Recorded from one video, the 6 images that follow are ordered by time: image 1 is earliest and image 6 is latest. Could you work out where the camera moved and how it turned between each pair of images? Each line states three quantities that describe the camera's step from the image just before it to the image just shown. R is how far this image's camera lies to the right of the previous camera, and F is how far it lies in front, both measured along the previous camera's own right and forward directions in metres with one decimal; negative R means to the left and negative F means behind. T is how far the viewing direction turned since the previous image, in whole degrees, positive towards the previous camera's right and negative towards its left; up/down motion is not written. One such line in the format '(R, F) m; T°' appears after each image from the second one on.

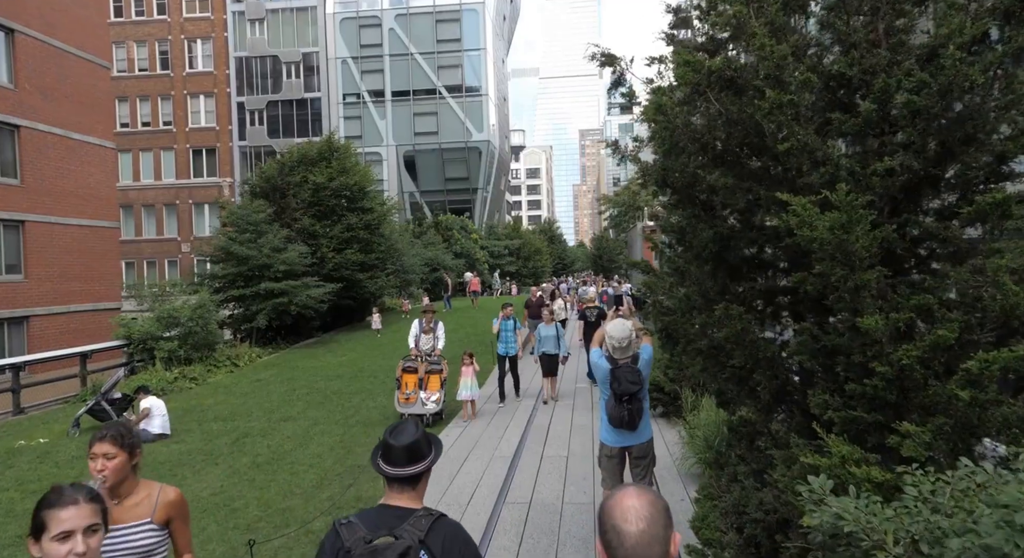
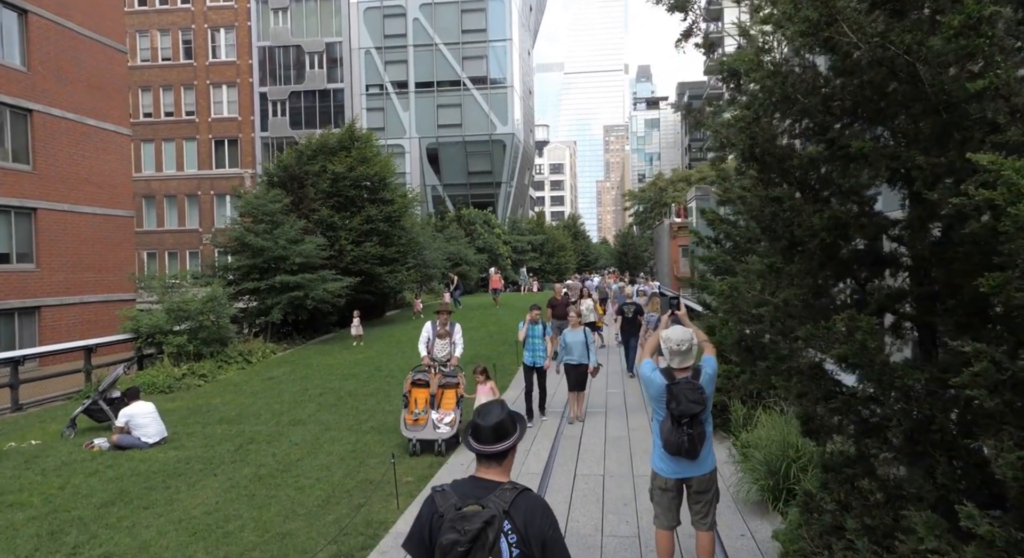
(-0.1, +1.1) m; -2°
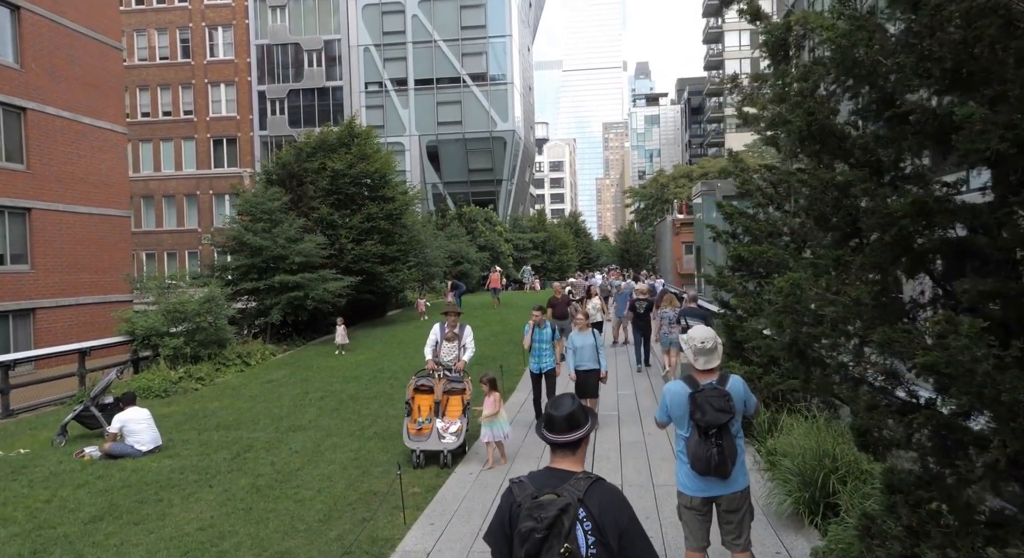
(-0.1, +0.5) m; 0°
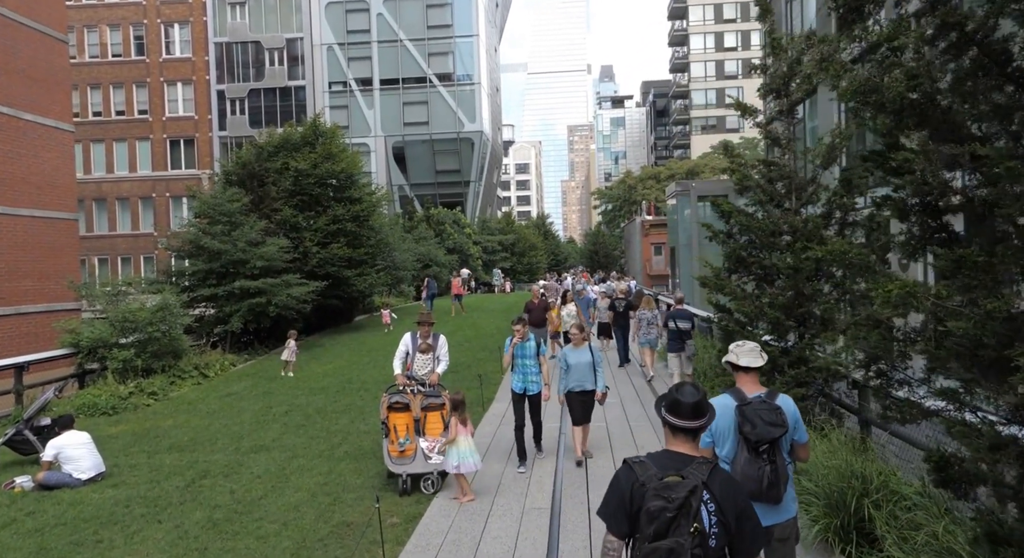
(-0.2, +0.7) m; +3°
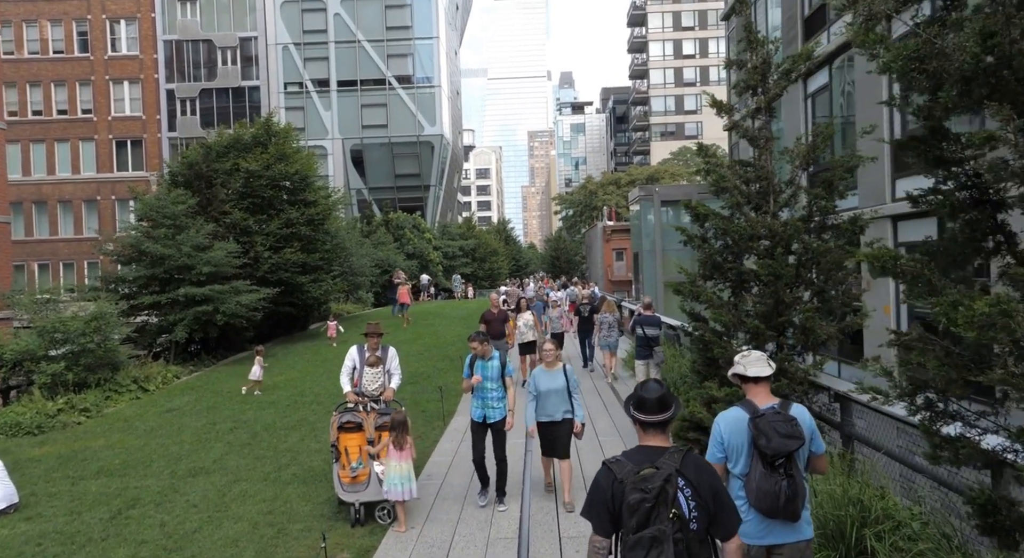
(0.0, +0.6) m; +4°
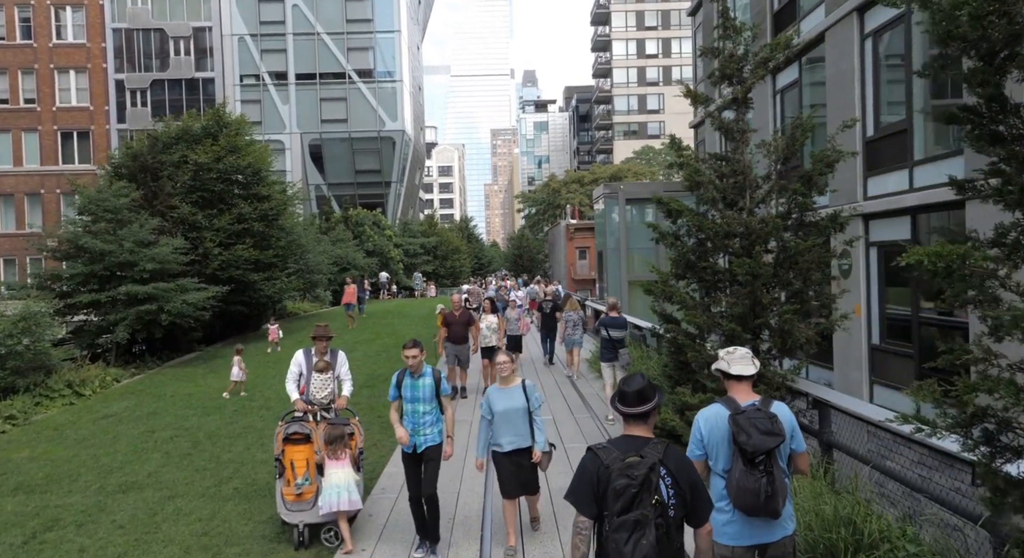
(0.0, +0.5) m; +3°
